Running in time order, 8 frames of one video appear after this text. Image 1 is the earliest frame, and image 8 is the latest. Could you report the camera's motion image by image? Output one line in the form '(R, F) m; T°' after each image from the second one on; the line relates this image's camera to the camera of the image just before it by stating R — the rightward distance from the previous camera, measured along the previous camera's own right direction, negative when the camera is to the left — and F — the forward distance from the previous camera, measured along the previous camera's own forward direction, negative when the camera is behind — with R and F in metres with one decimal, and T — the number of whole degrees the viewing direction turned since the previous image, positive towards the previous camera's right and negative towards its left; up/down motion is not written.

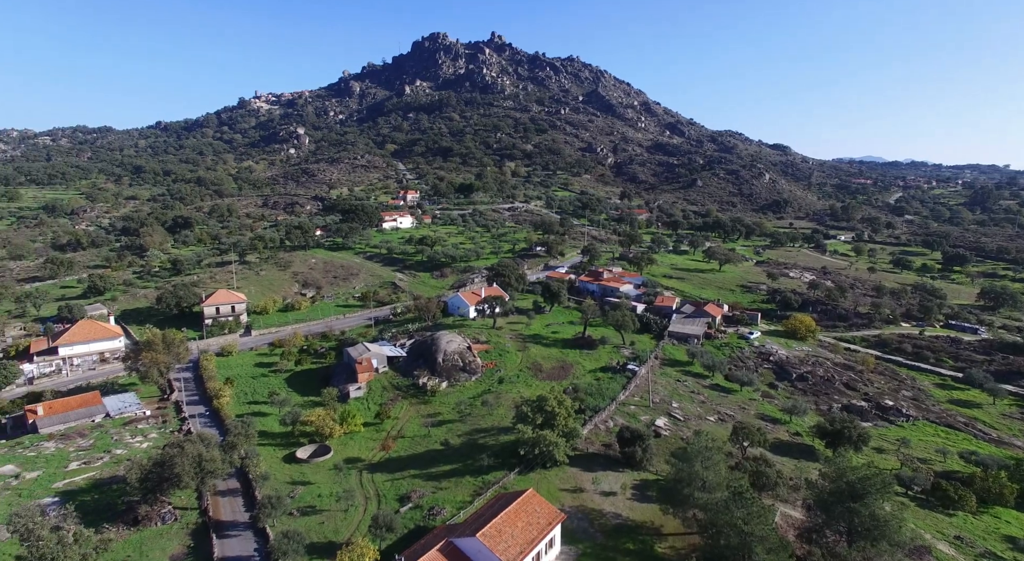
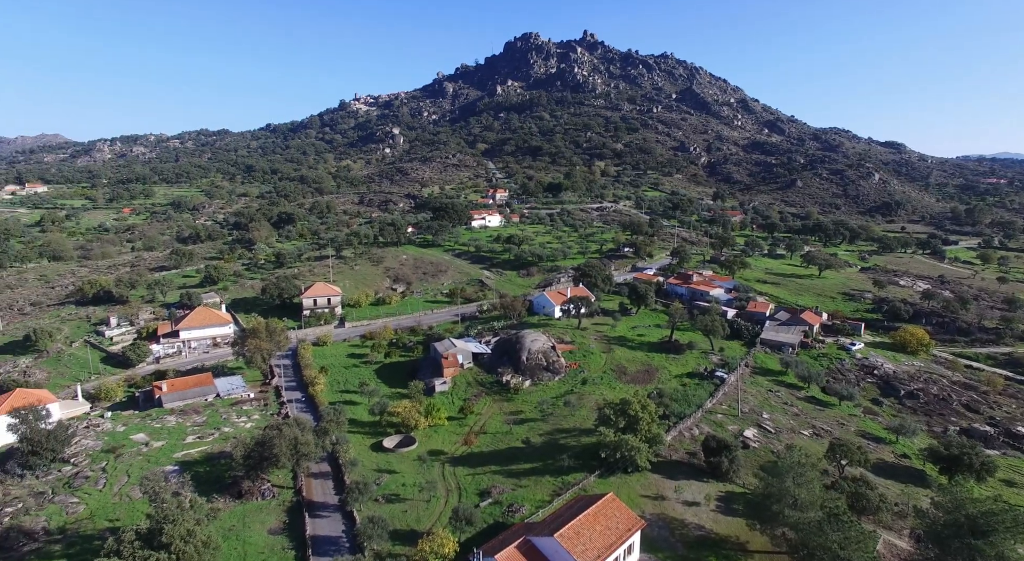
(-0.8, +0.1) m; -7°
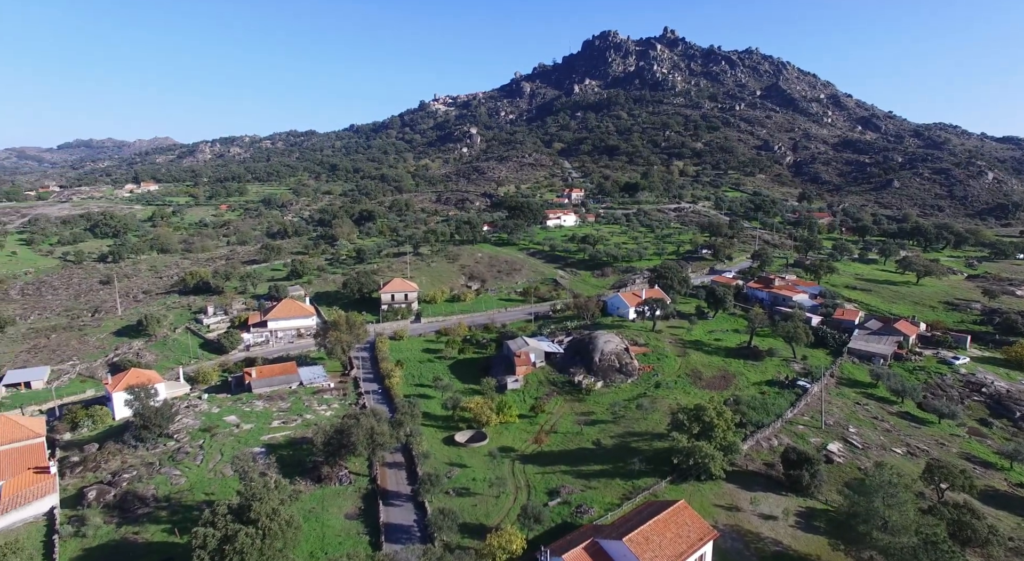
(-0.8, -0.1) m; -6°
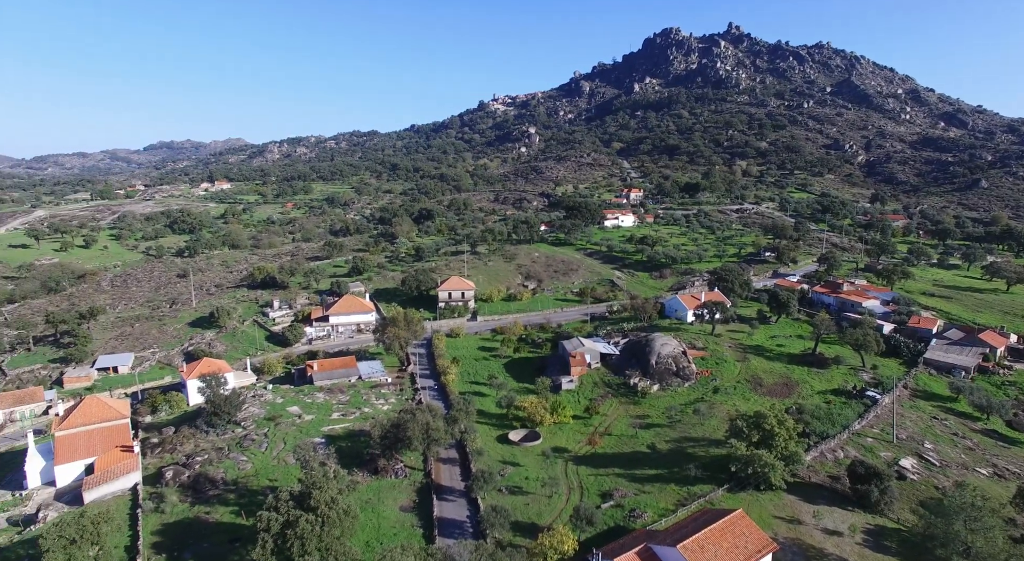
(-0.6, -0.1) m; -5°
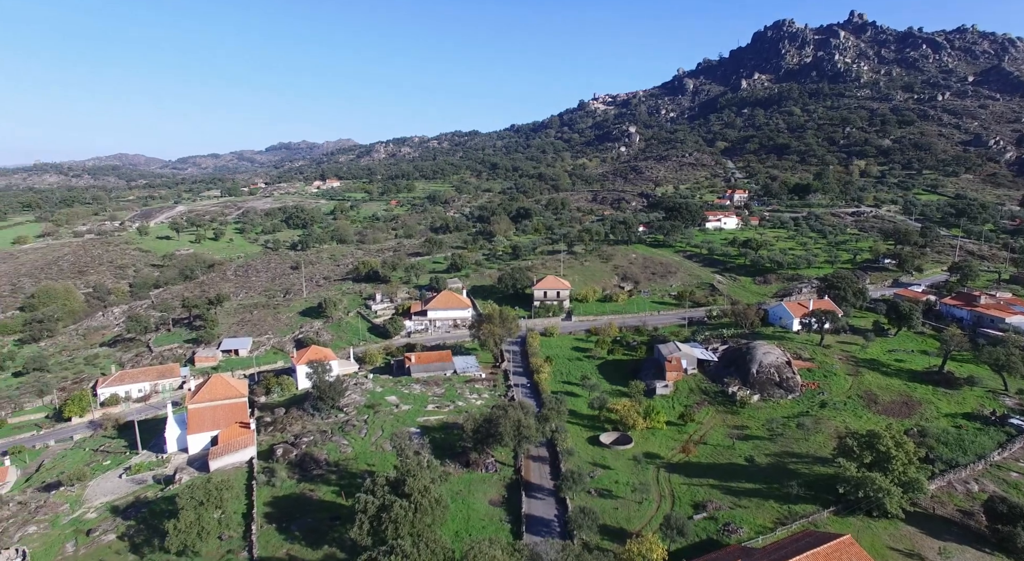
(-1.0, -0.1) m; -8°
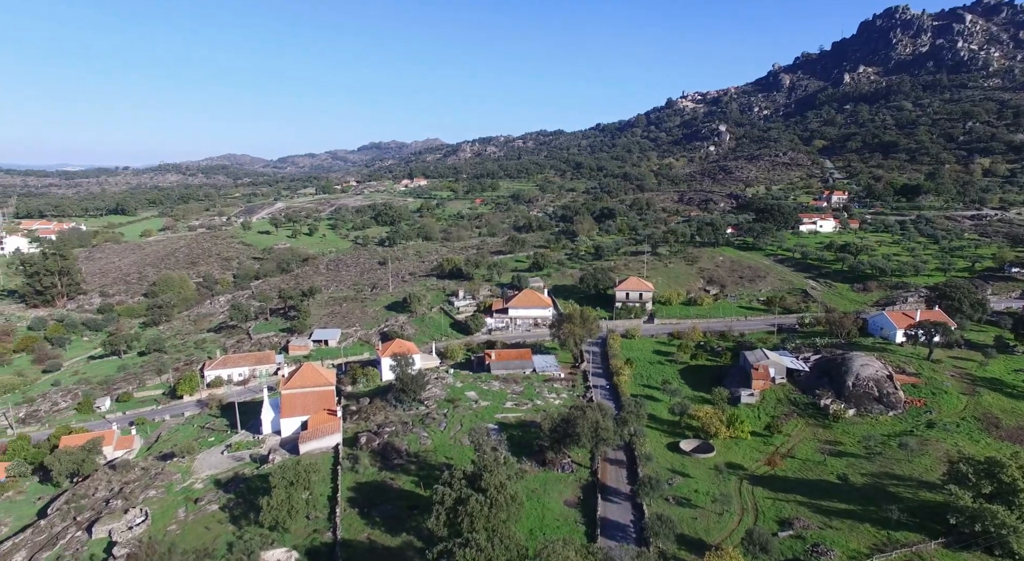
(-0.9, 0.0) m; -7°
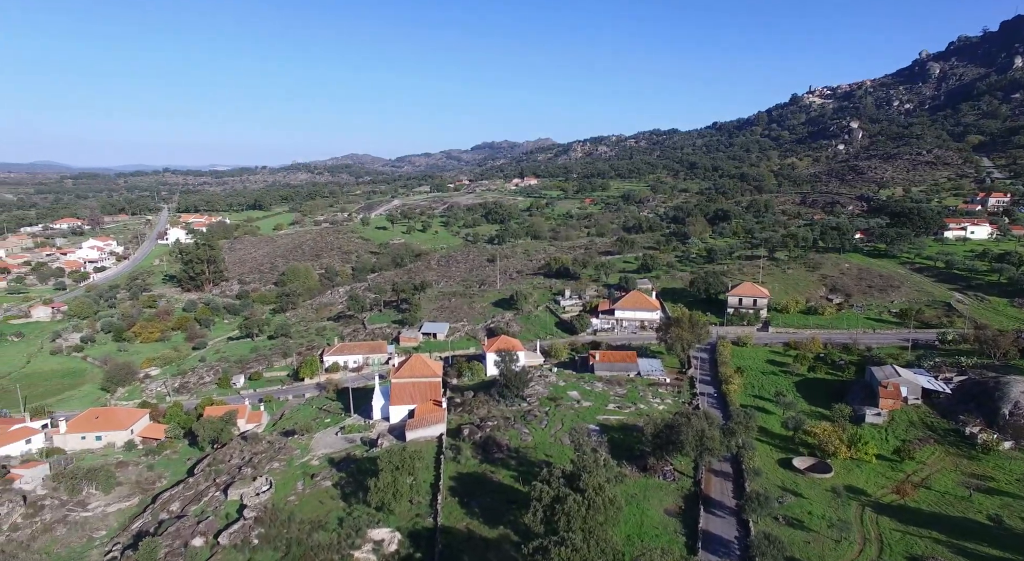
(-1.2, -0.2) m; -9°
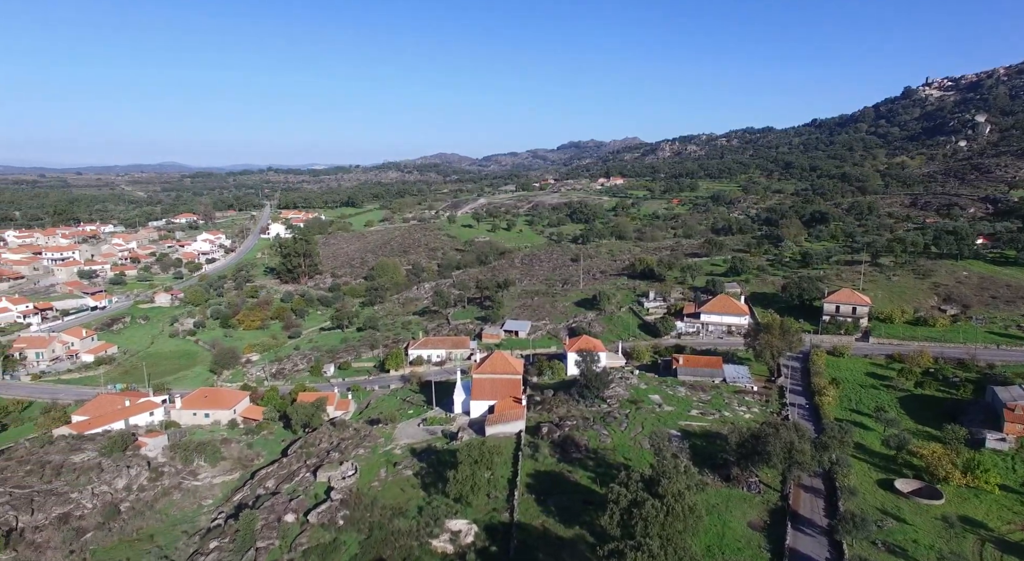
(-0.8, -0.3) m; -7°
